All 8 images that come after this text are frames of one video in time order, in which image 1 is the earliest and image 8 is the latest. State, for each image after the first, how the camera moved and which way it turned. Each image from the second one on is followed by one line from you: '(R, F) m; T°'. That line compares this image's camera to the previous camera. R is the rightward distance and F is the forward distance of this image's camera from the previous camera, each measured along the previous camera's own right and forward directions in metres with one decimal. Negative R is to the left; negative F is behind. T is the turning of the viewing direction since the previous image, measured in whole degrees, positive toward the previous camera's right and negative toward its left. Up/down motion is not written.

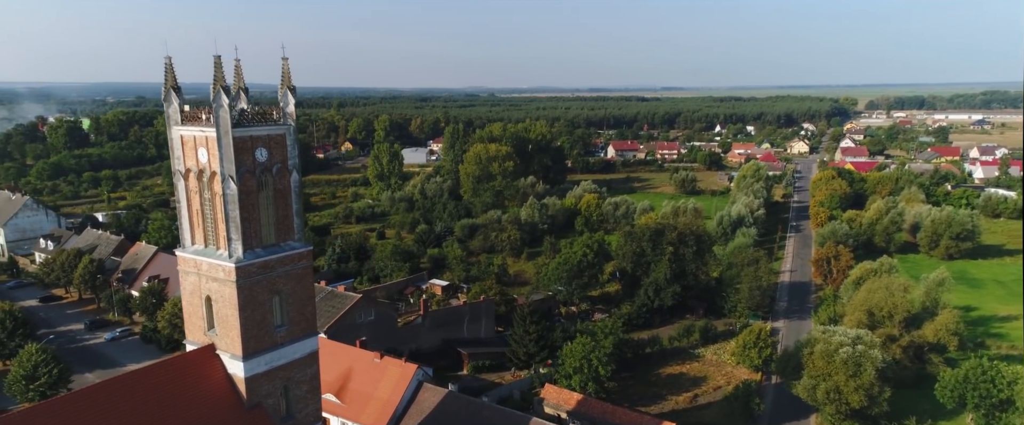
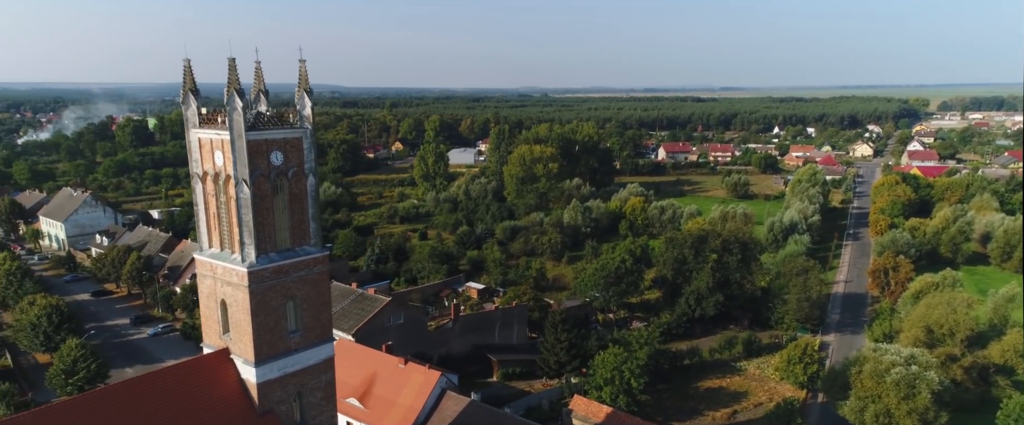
(+1.1, +0.7) m; -5°
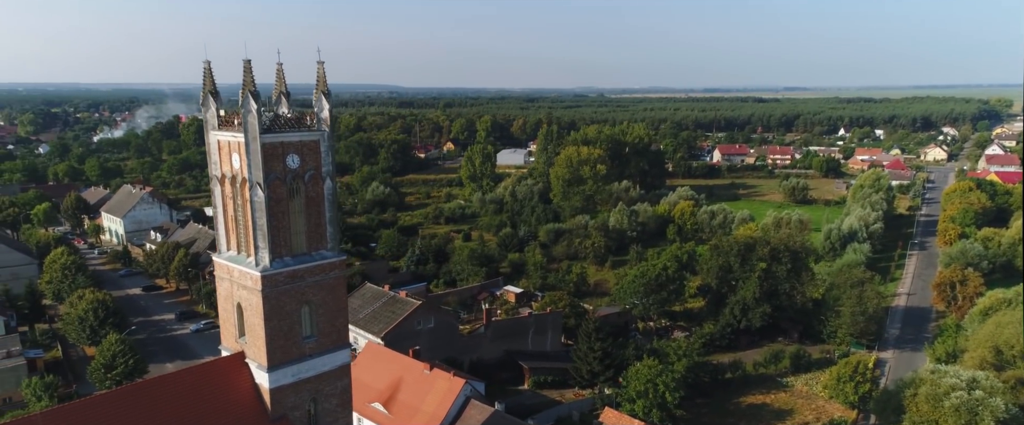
(+1.1, +0.7) m; -5°
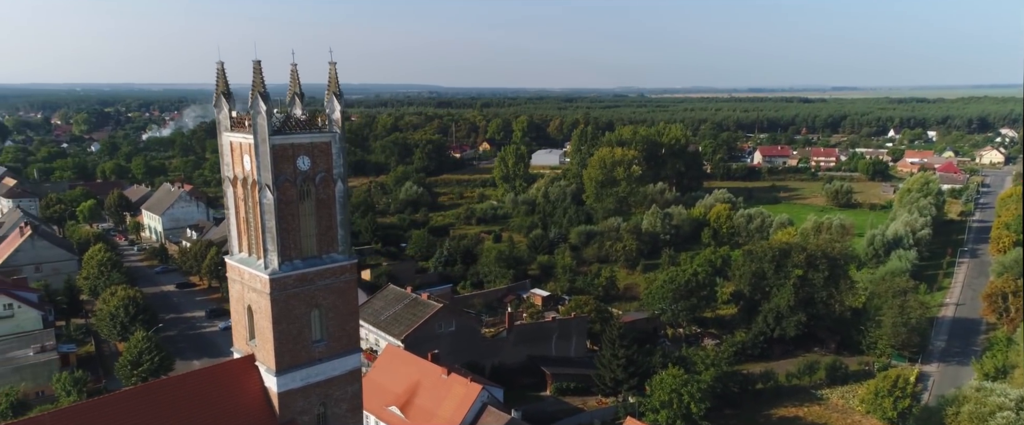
(+0.8, +0.5) m; -4°
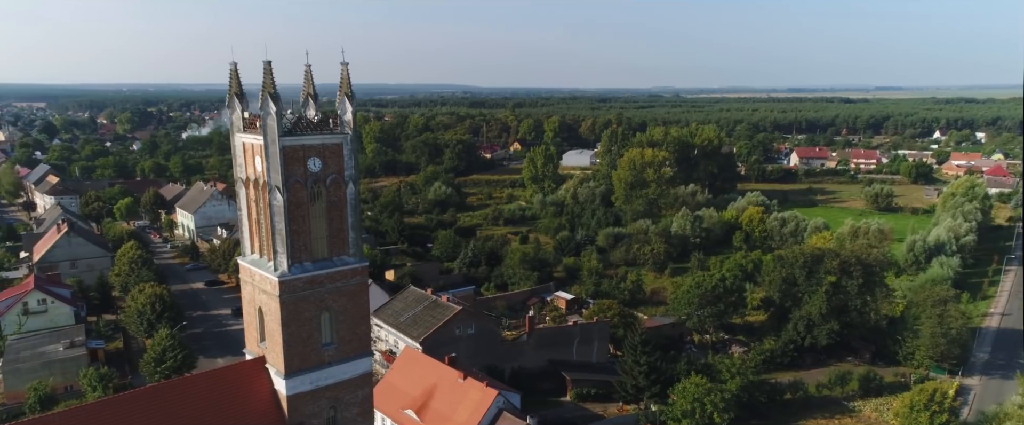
(+0.6, +0.4) m; -3°
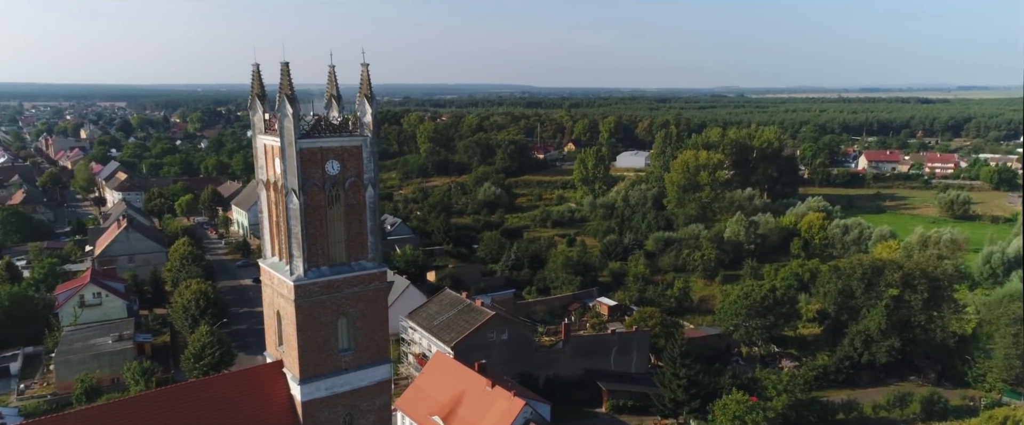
(+1.0, +0.8) m; -5°
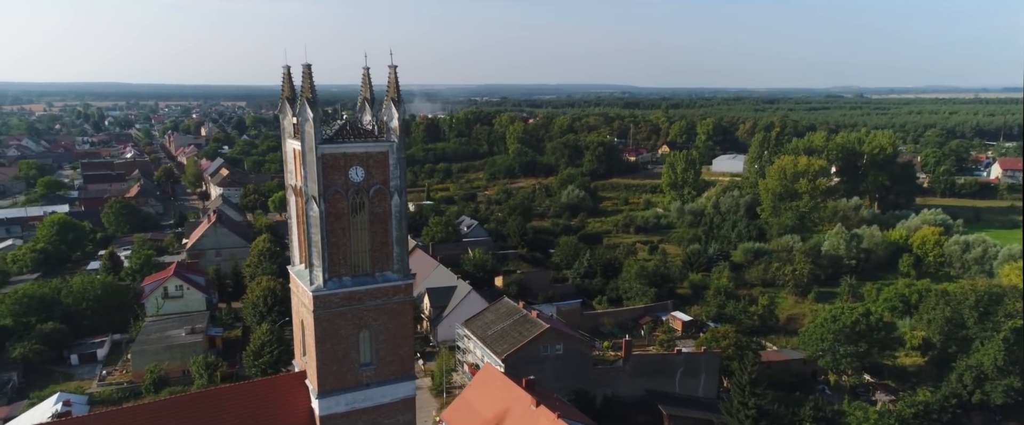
(+1.7, +1.6) m; -9°
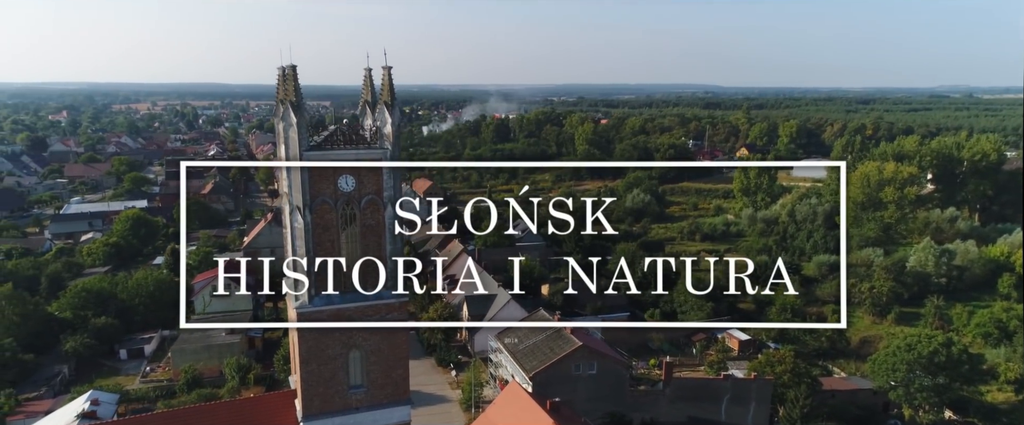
(+1.7, +1.8) m; -7°
